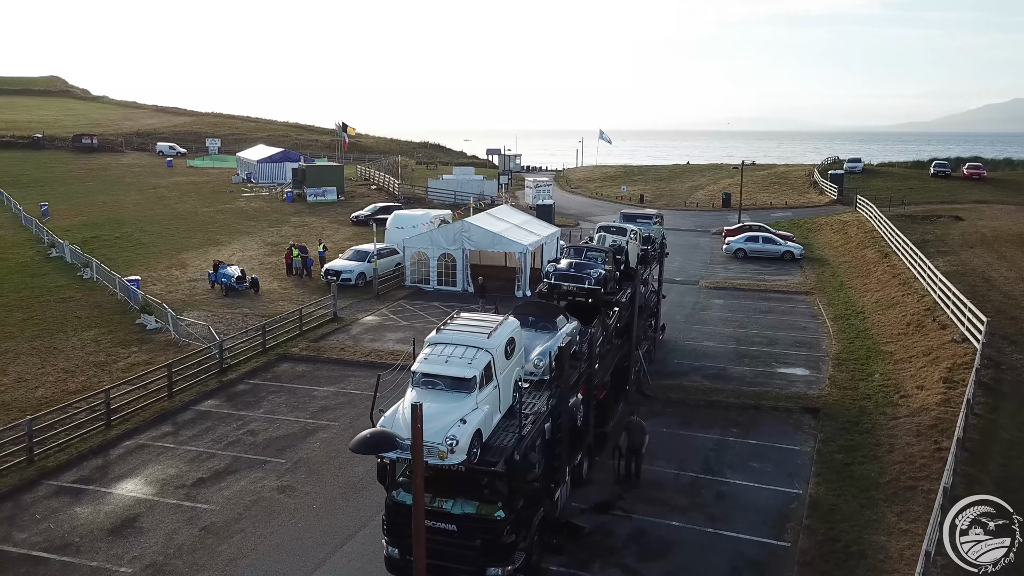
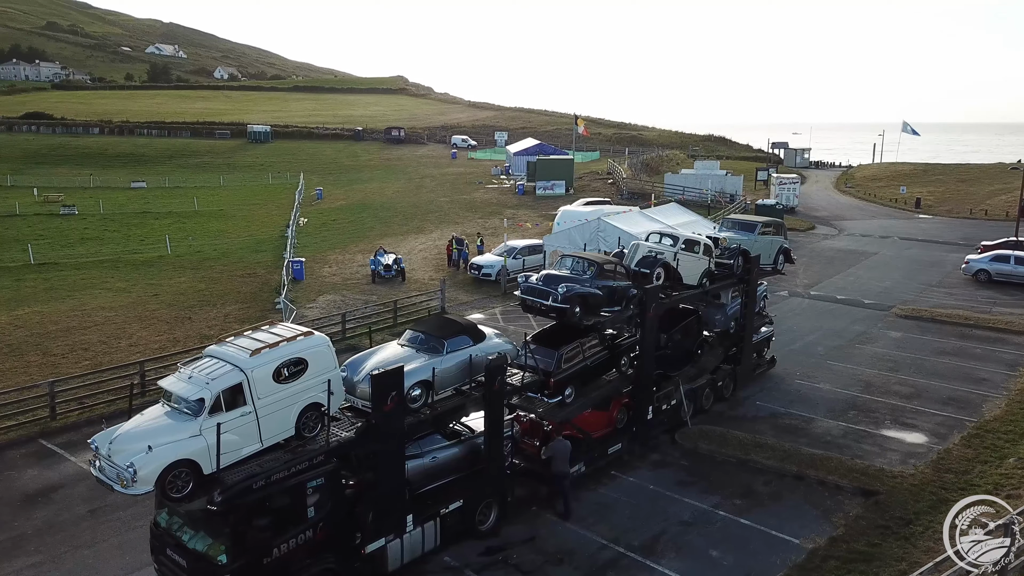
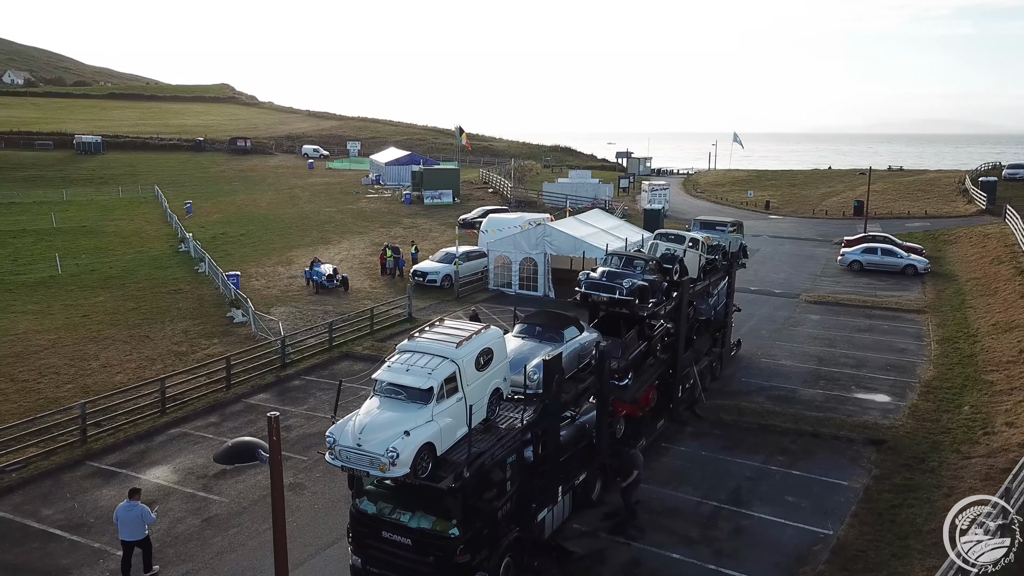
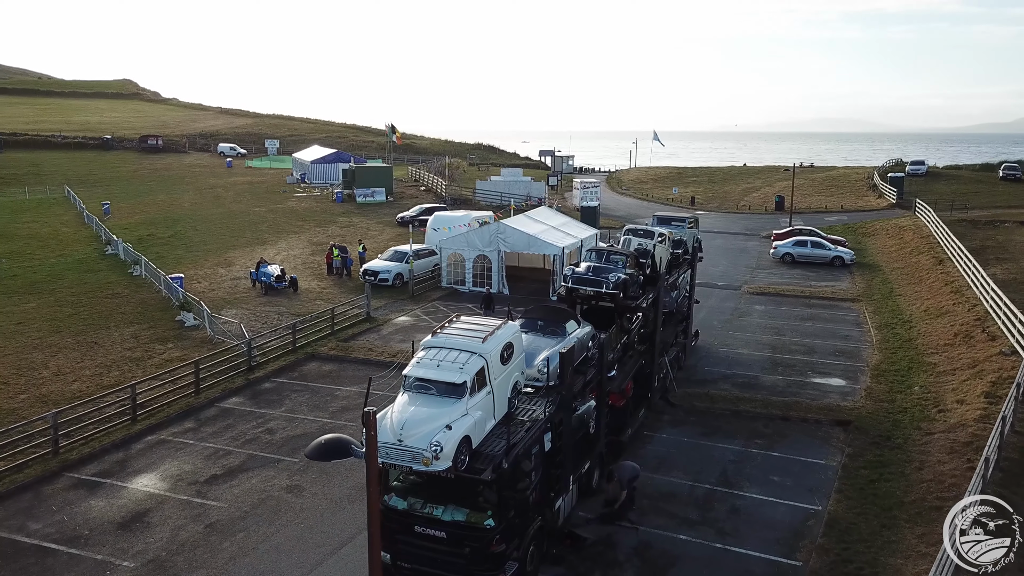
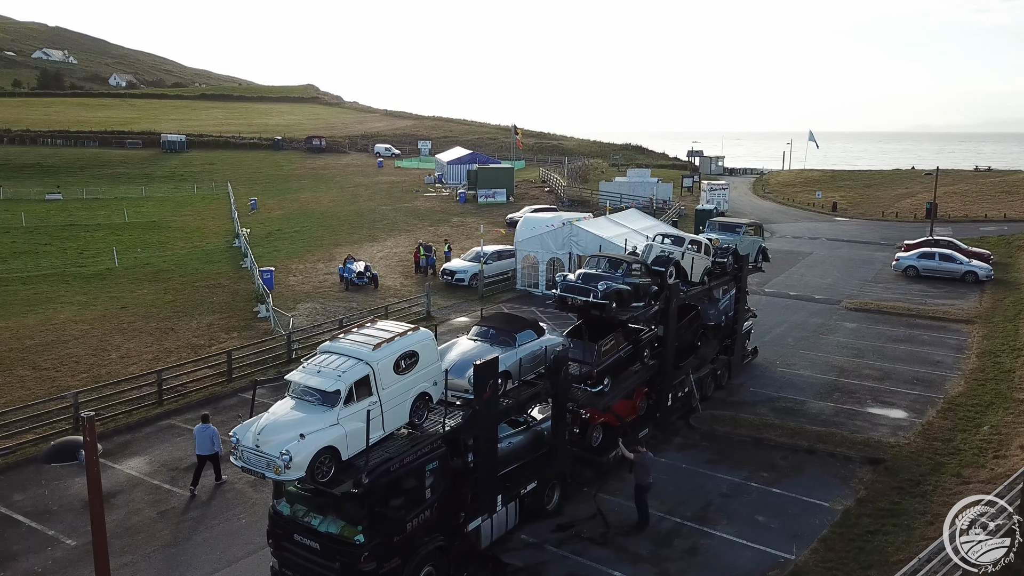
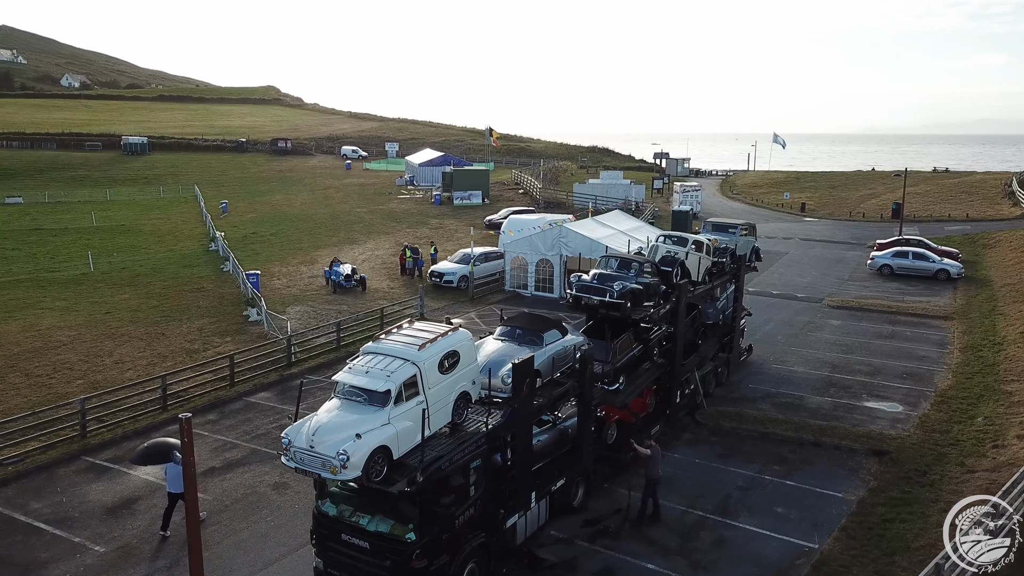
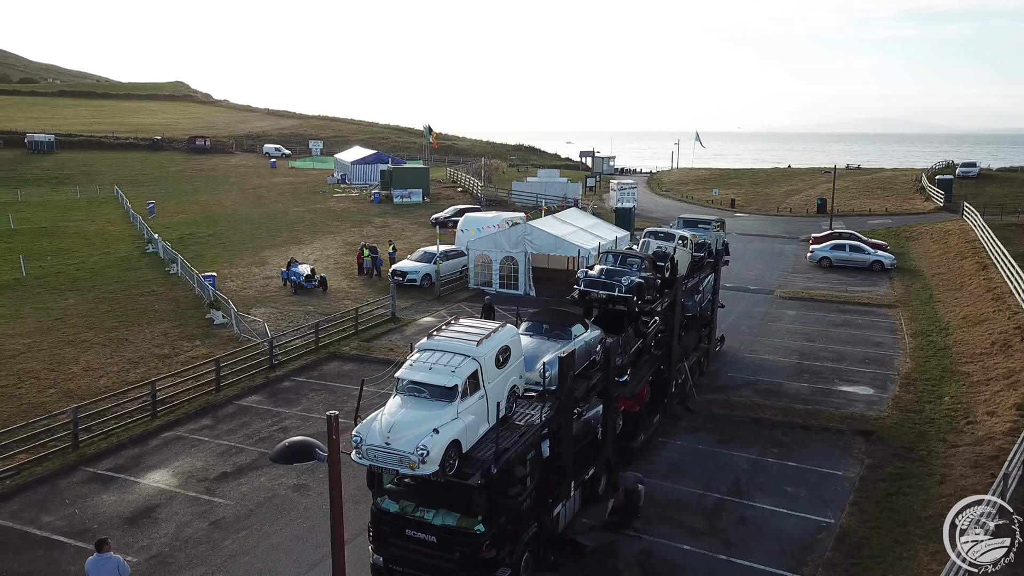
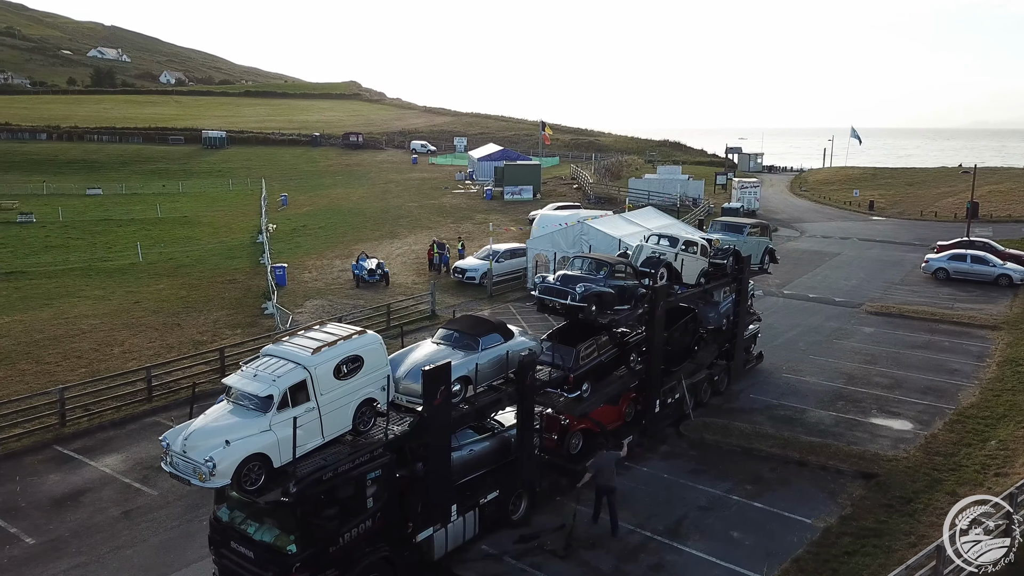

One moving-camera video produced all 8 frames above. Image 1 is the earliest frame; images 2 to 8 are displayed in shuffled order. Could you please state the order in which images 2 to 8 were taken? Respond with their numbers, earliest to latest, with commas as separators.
4, 7, 3, 6, 5, 8, 2
